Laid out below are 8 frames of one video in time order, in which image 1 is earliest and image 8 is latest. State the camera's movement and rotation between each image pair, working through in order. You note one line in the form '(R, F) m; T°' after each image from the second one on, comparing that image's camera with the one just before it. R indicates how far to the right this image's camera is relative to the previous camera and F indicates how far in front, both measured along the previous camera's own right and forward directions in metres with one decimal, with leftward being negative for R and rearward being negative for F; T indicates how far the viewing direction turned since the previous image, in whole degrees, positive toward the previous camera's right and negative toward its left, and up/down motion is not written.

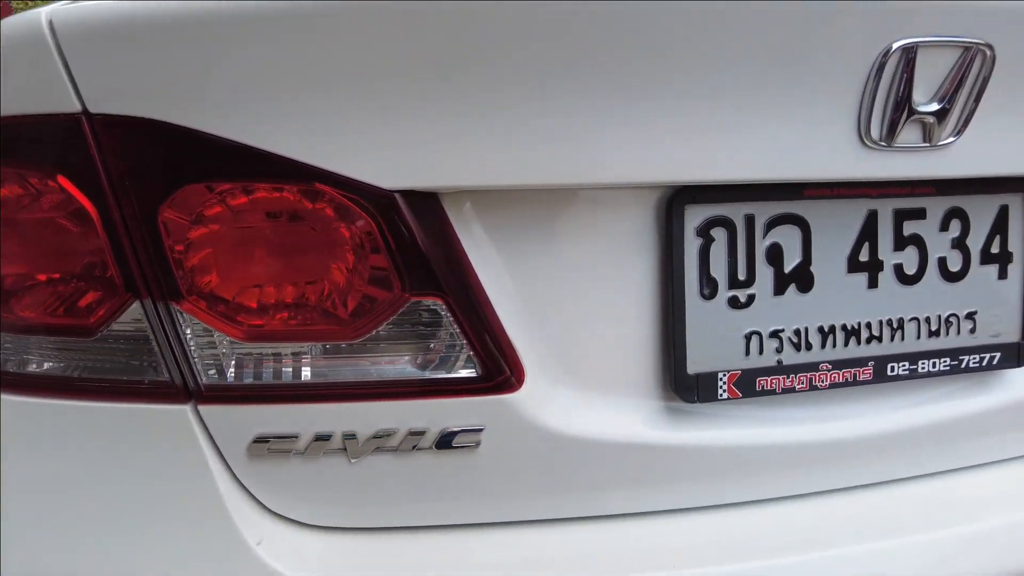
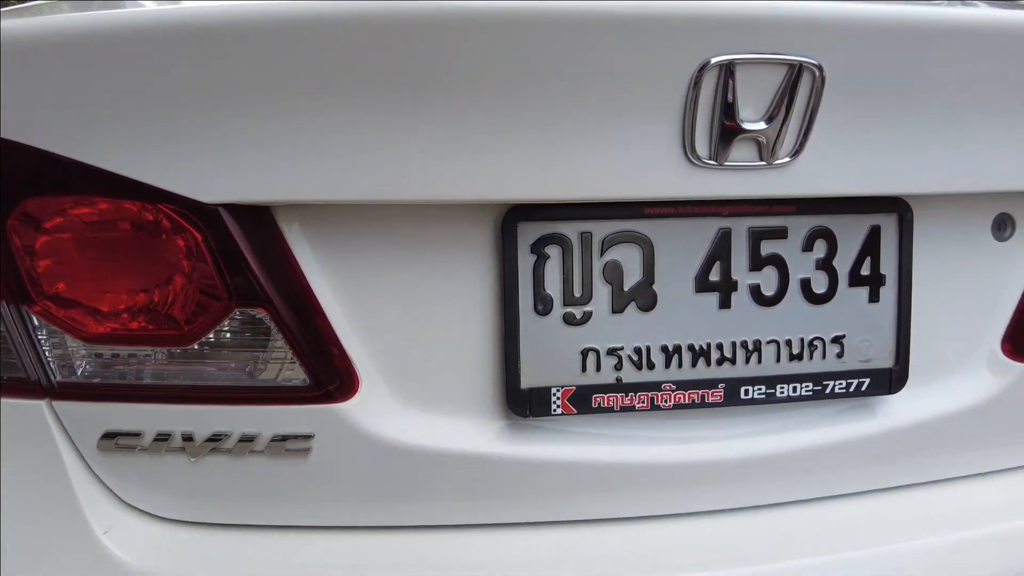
(+0.2, 0.0) m; -5°
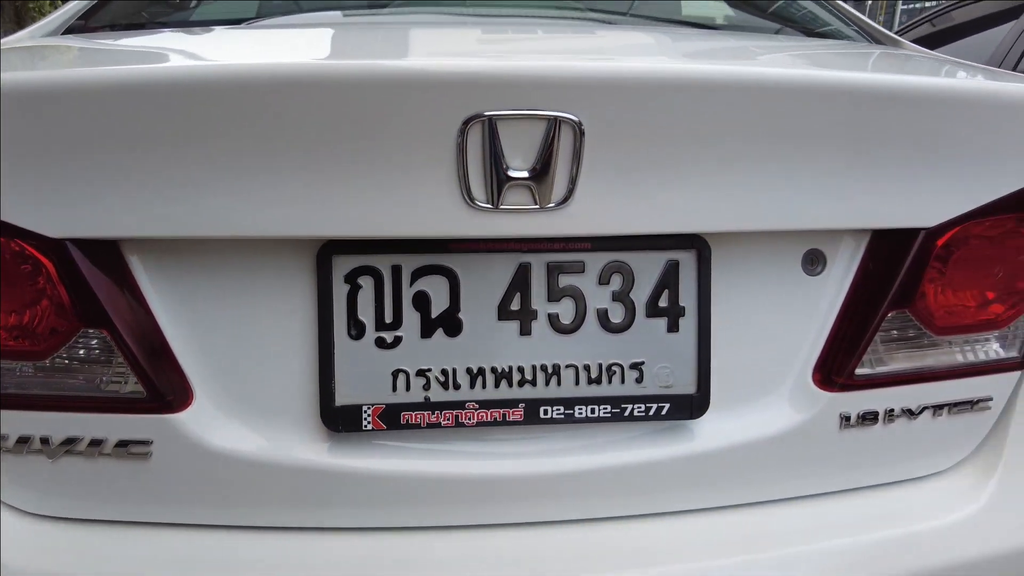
(+0.2, -0.1) m; -3°
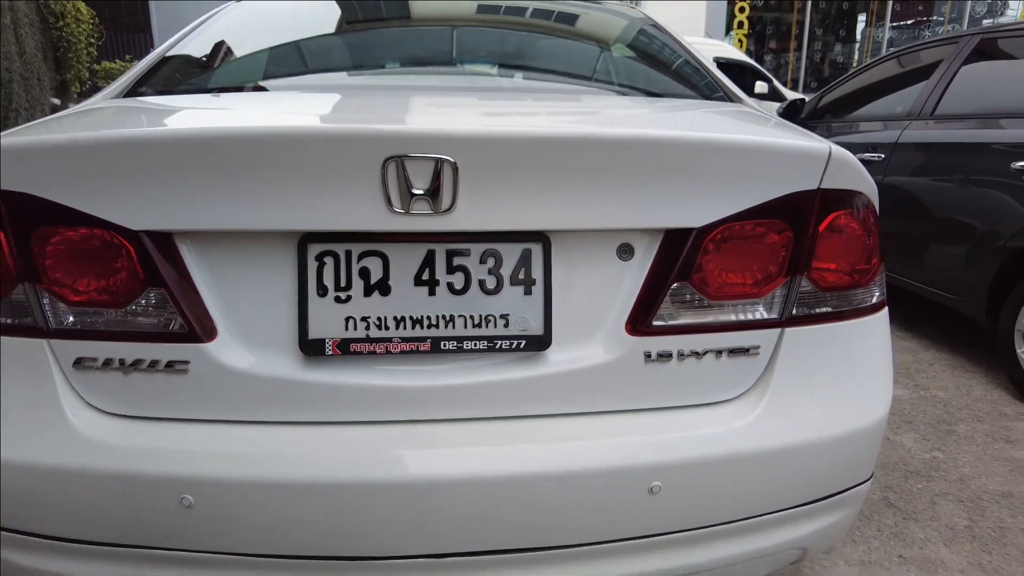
(+0.2, -0.4) m; -1°
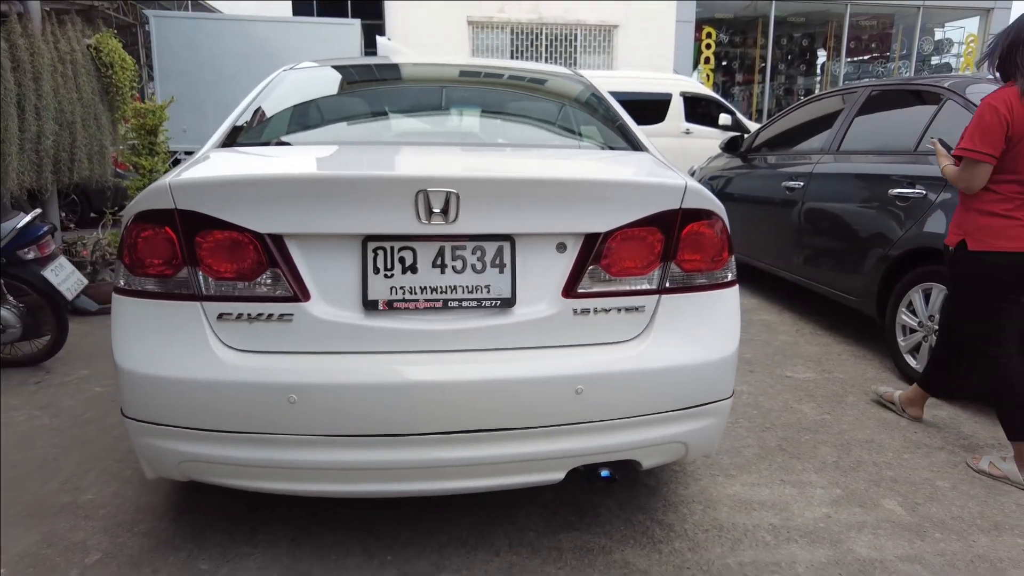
(0.0, -0.7) m; +2°
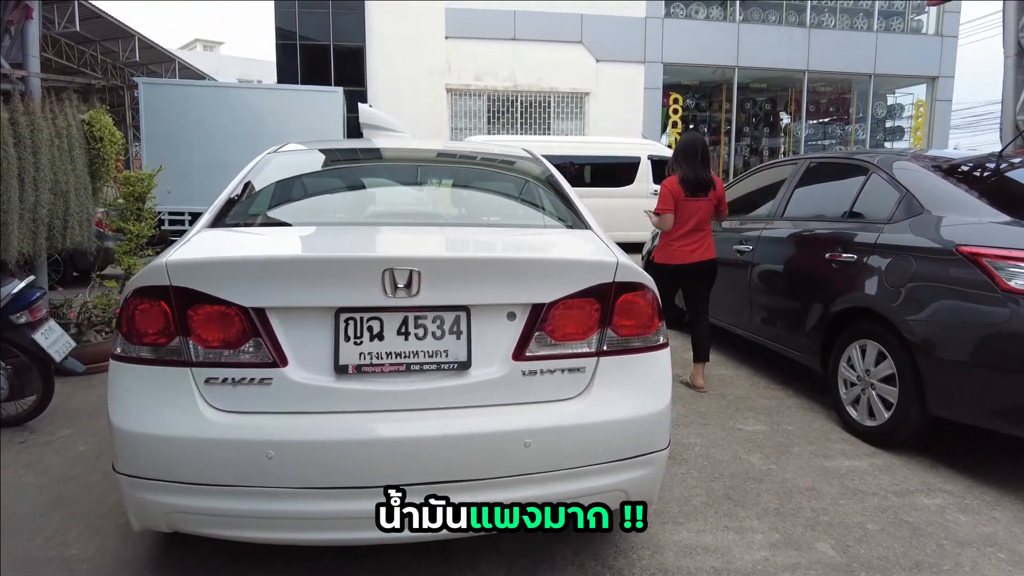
(+0.1, -0.3) m; +2°
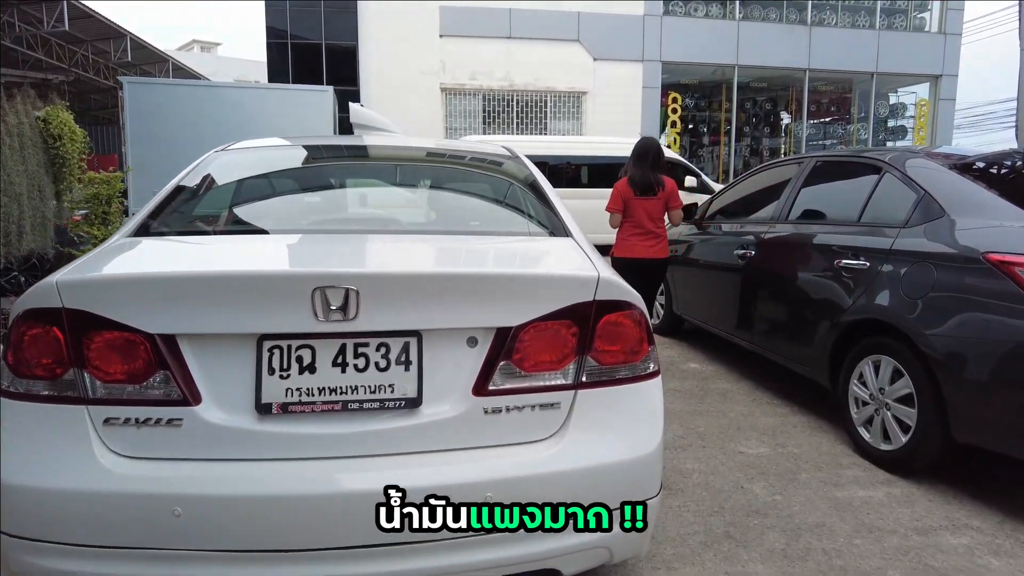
(+0.1, +0.3) m; 0°
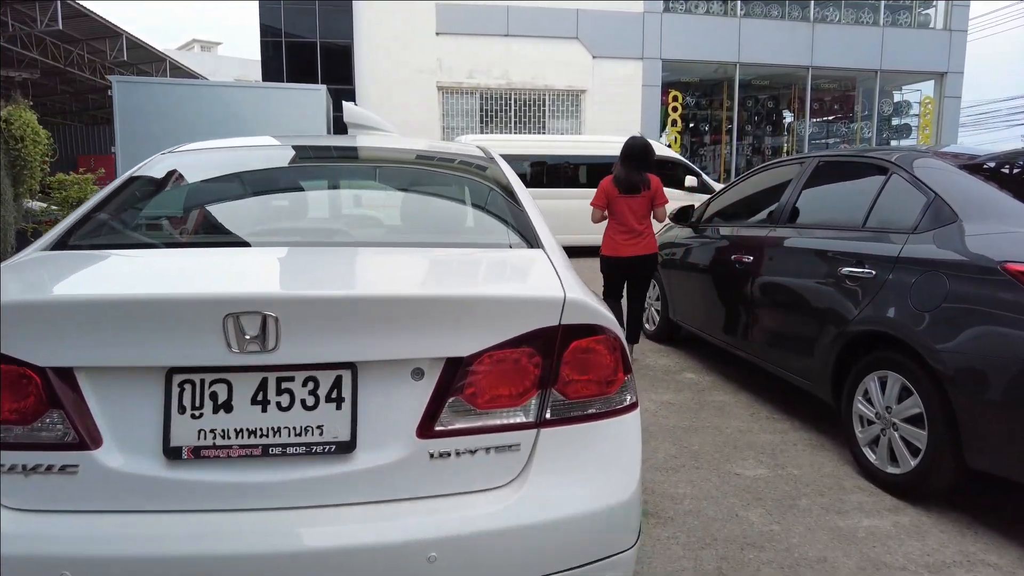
(+0.1, +0.2) m; 0°
